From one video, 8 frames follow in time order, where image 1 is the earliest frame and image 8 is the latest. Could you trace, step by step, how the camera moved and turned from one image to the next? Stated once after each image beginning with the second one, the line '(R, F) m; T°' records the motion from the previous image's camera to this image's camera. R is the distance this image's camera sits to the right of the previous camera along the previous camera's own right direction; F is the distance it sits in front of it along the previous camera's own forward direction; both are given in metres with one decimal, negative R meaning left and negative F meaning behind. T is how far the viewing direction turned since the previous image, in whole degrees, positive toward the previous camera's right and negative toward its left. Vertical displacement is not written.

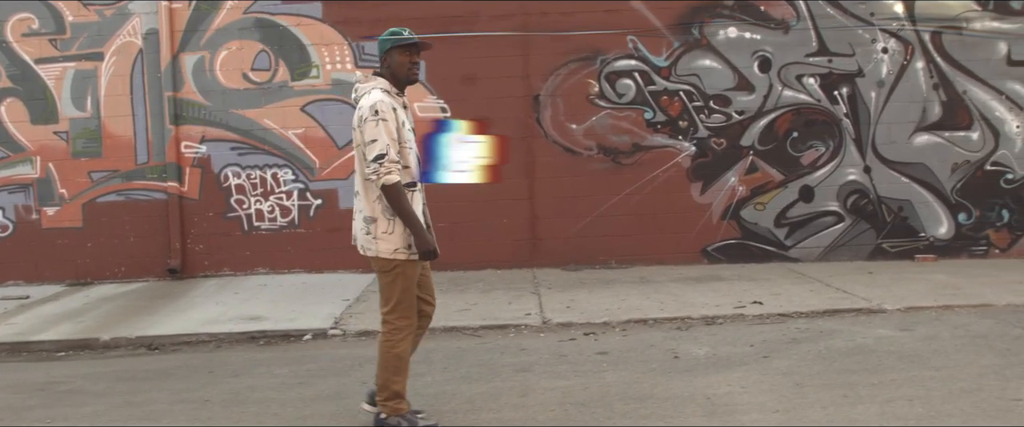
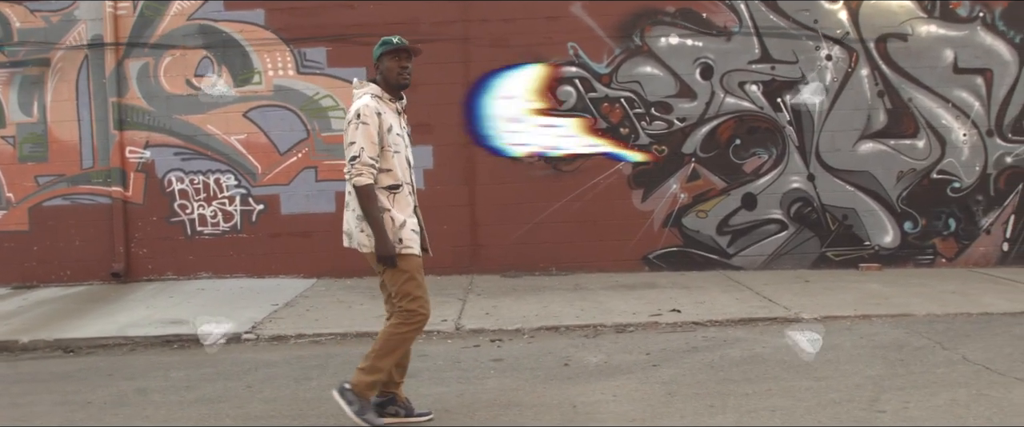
(+0.7, 0.0) m; -2°
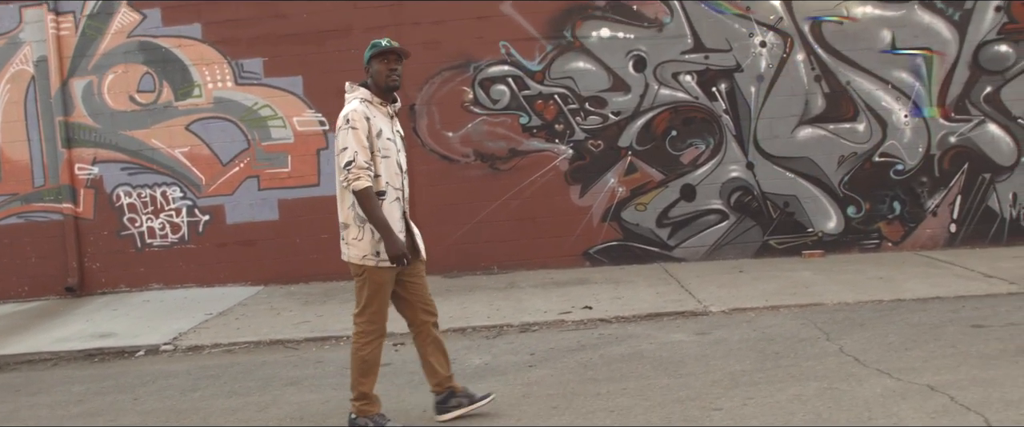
(+0.9, 0.0) m; -3°
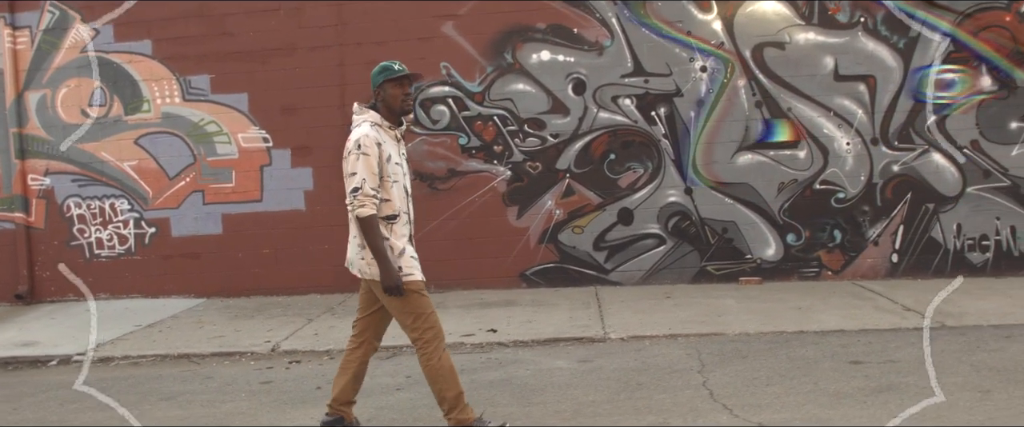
(+0.9, 0.0) m; -3°
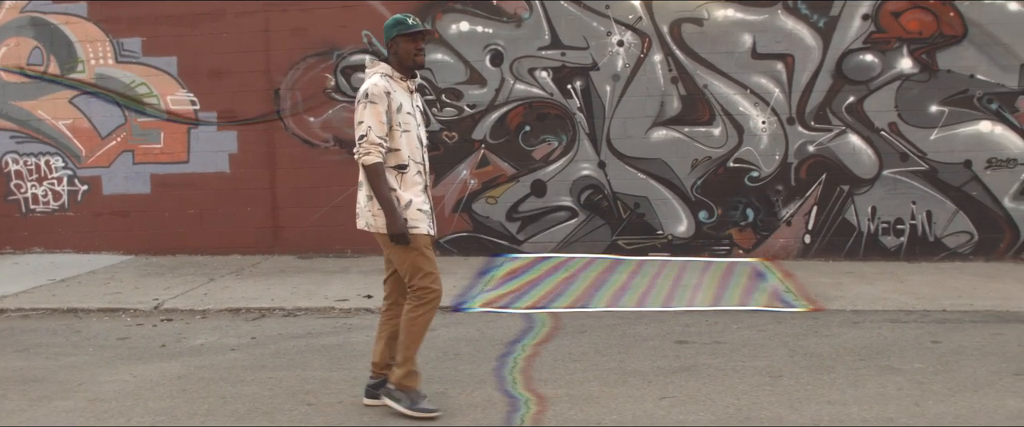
(+1.1, -0.1) m; -3°
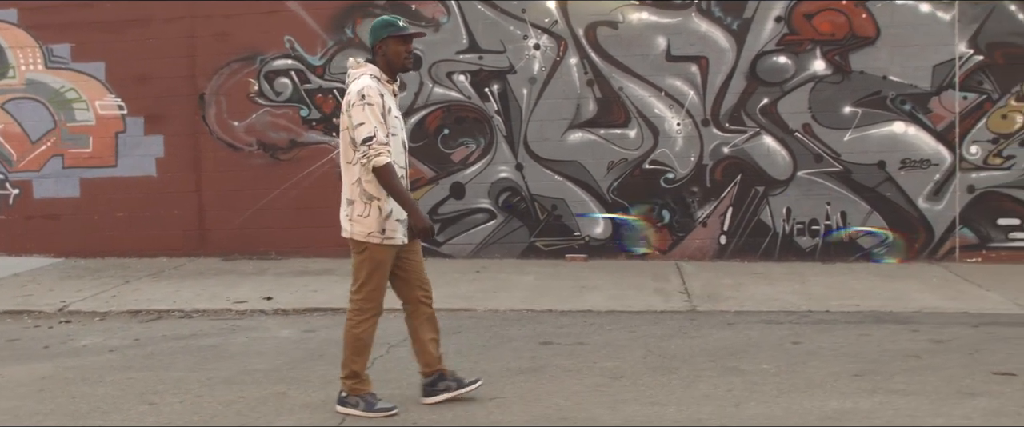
(+0.7, -0.1) m; -1°
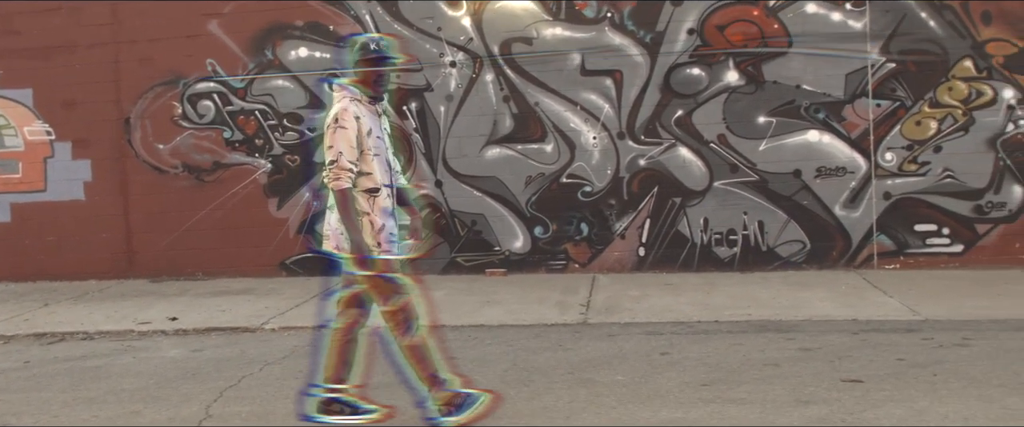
(+0.7, -0.1) m; -1°
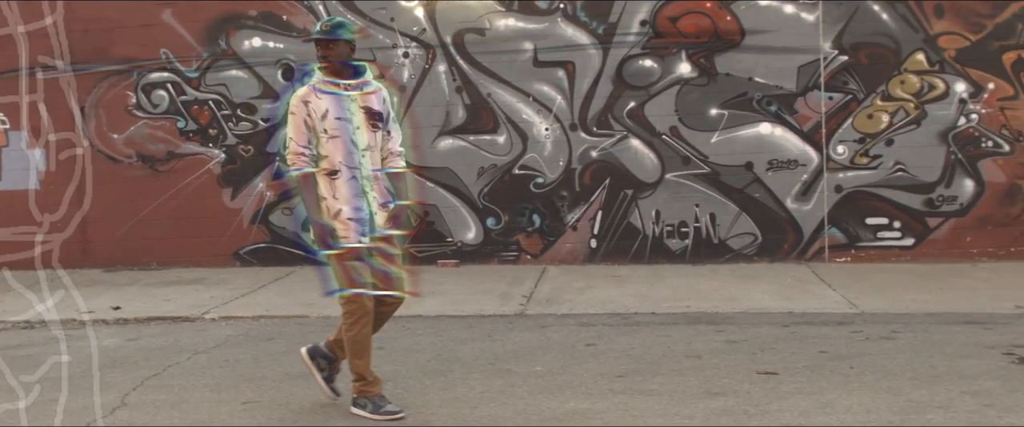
(+0.4, 0.0) m; 0°
